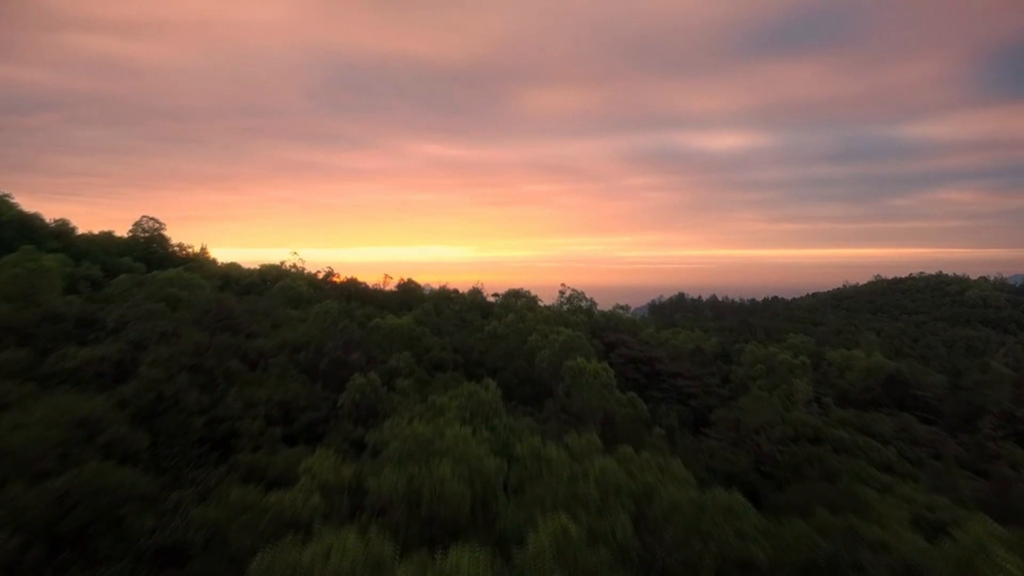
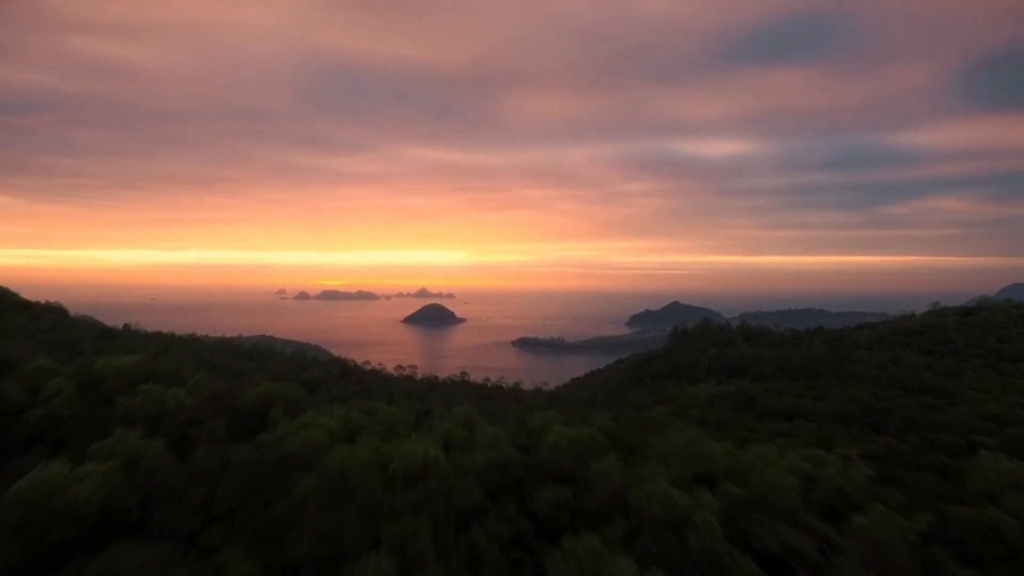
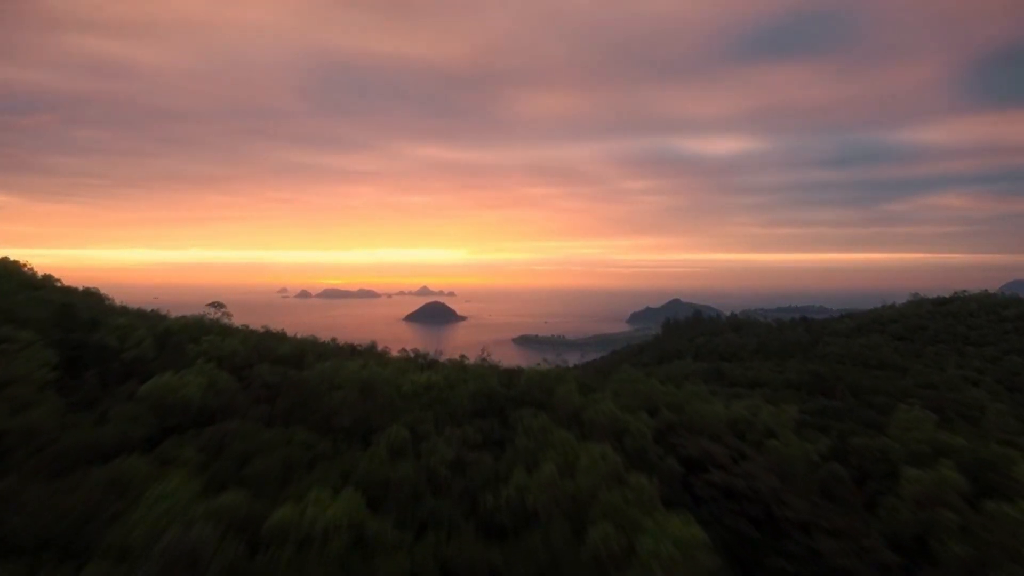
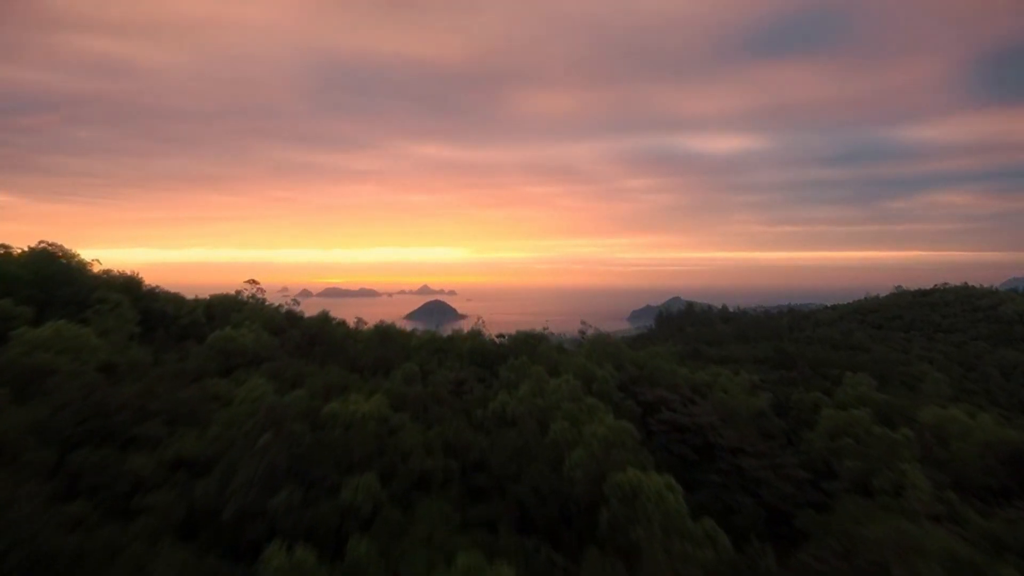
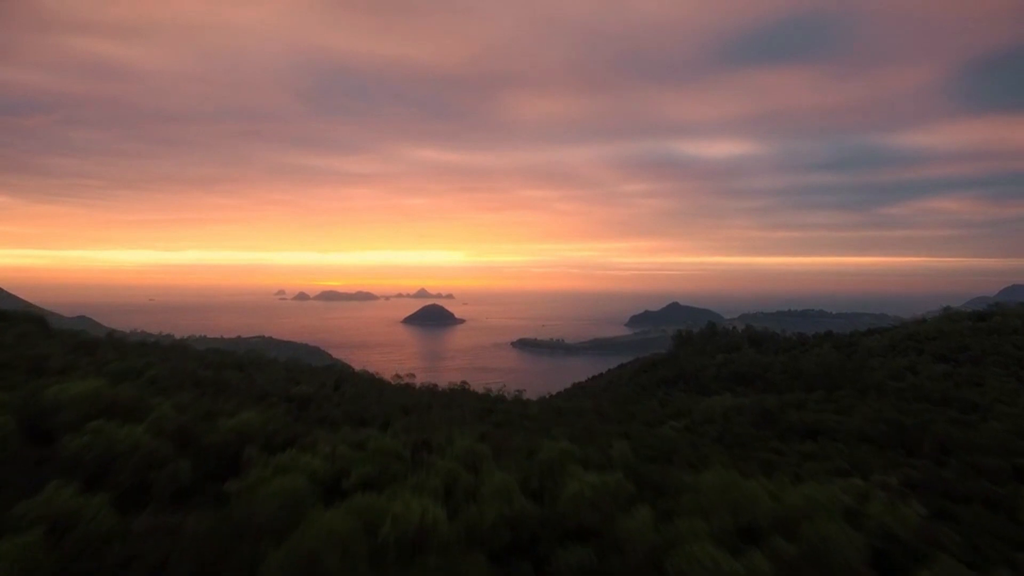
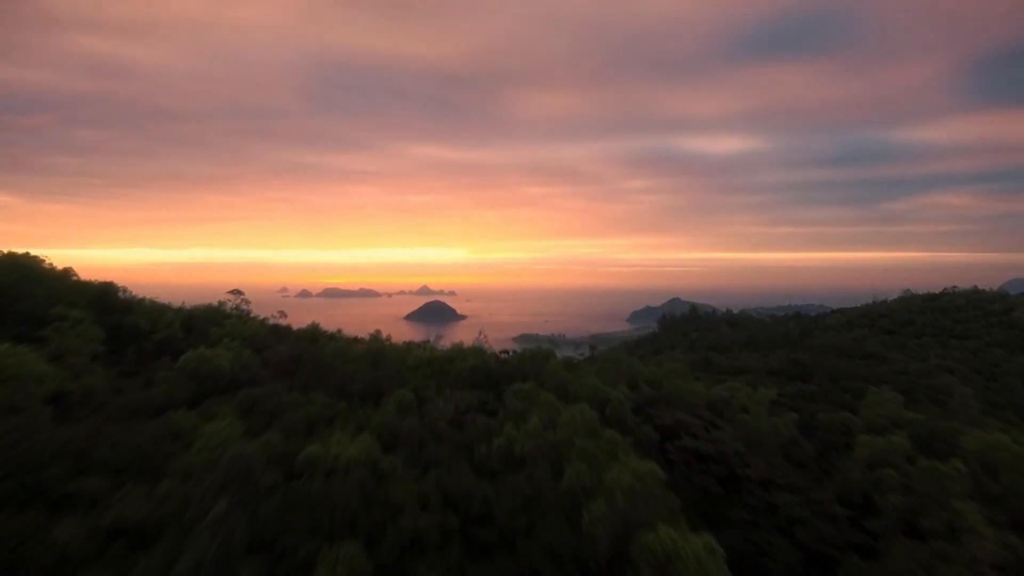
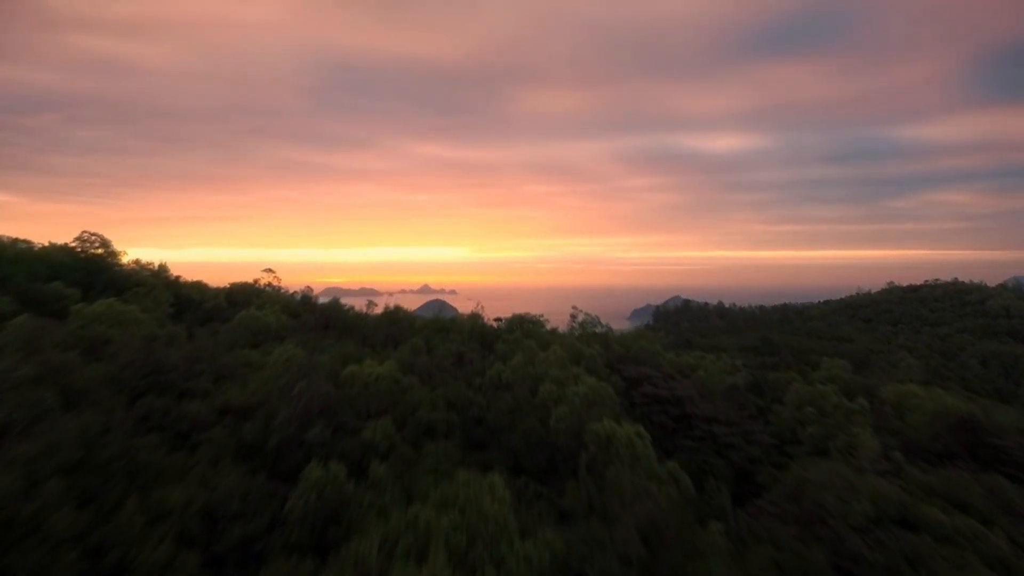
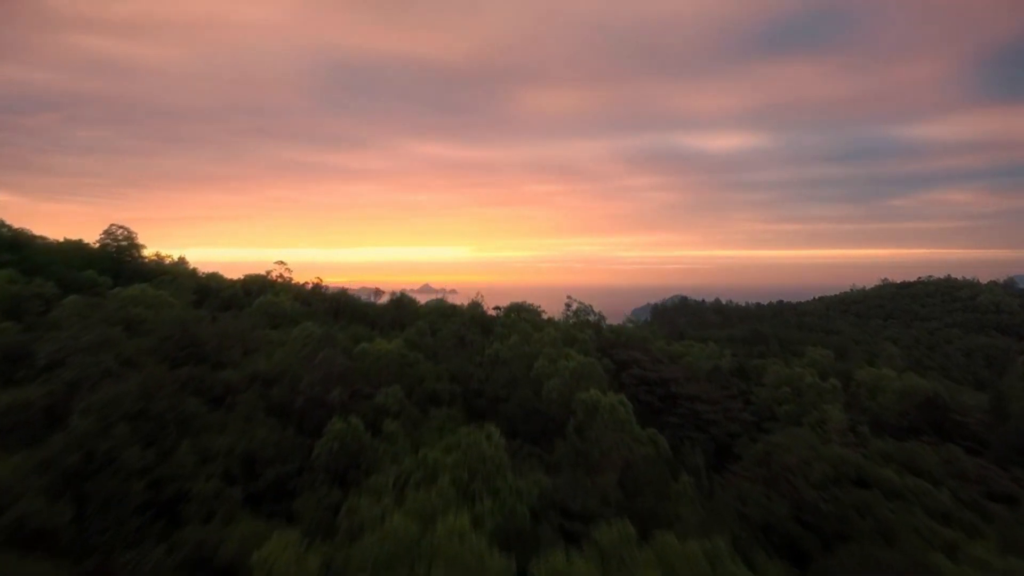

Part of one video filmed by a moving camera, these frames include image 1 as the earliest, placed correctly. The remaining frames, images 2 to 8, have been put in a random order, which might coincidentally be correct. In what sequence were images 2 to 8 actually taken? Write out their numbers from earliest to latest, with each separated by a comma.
8, 7, 4, 6, 3, 2, 5
